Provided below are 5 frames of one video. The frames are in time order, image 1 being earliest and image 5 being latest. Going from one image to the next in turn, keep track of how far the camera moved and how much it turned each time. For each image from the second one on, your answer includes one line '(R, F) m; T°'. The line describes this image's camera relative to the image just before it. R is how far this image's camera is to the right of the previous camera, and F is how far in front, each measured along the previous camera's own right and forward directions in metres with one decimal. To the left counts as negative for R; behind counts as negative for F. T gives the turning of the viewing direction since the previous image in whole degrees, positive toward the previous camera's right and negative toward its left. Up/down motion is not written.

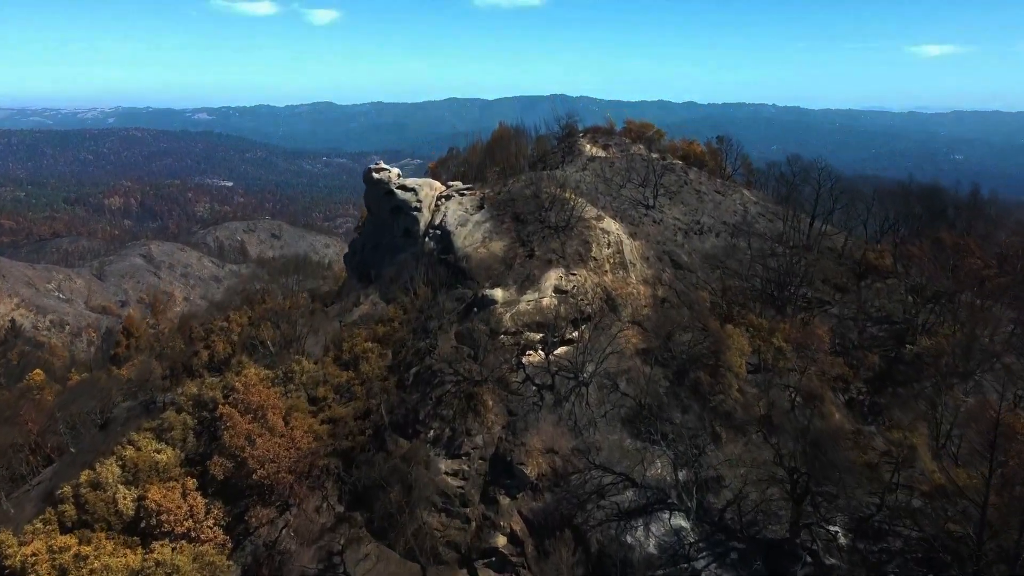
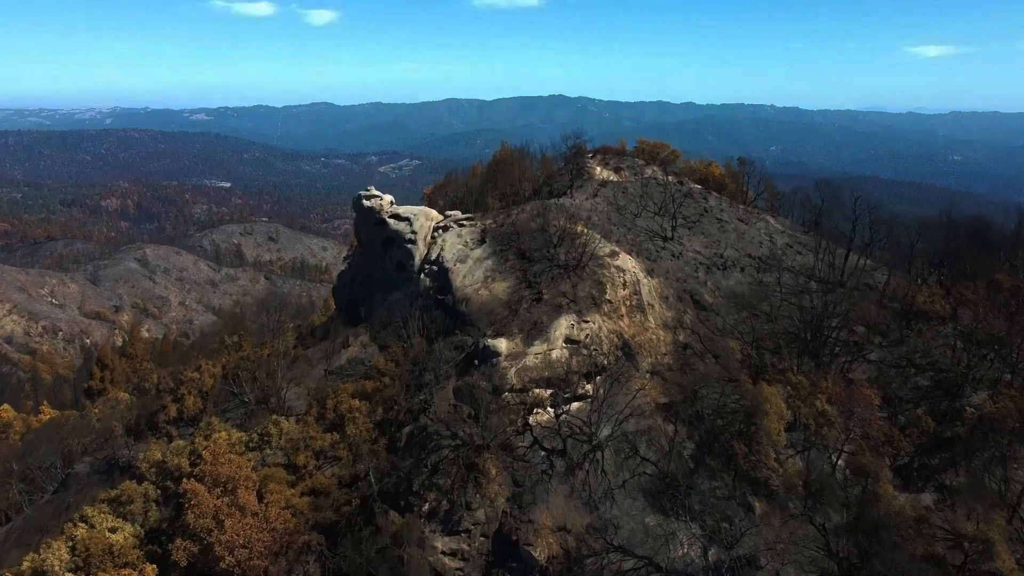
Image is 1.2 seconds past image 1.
(-0.2, +3.5) m; 0°
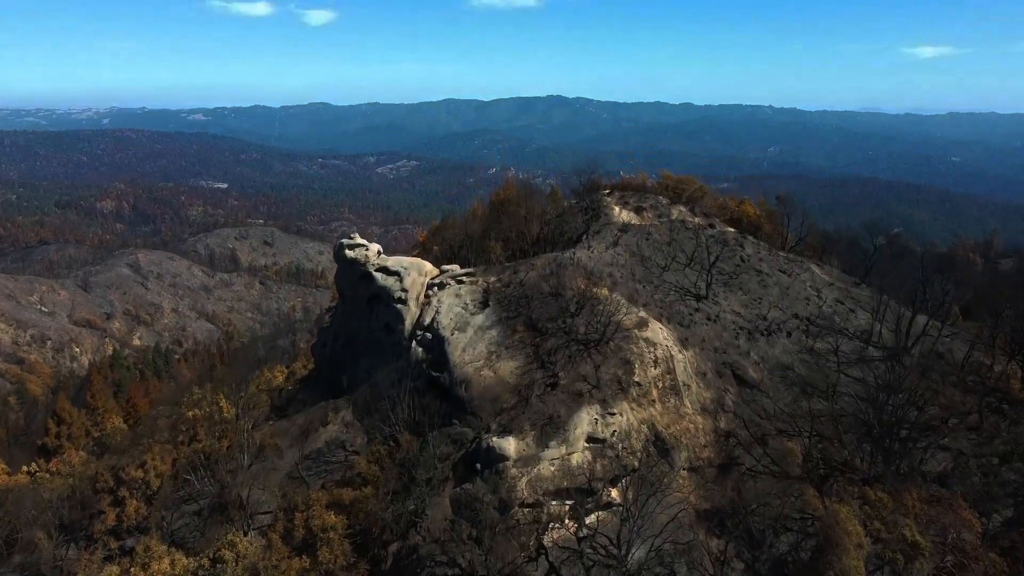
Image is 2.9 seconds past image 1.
(-0.4, +5.0) m; 0°
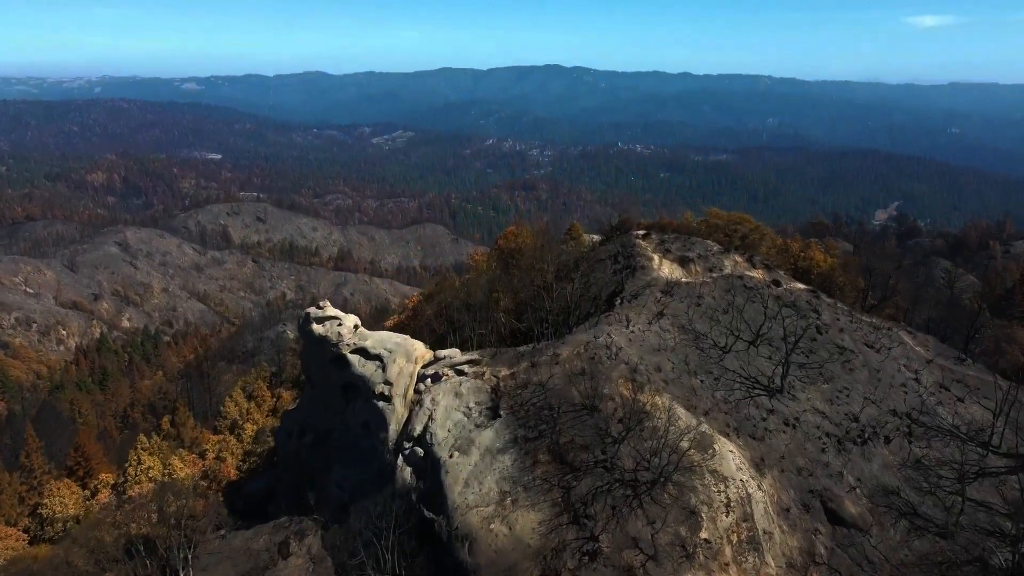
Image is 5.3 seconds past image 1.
(-0.6, +6.9) m; 0°
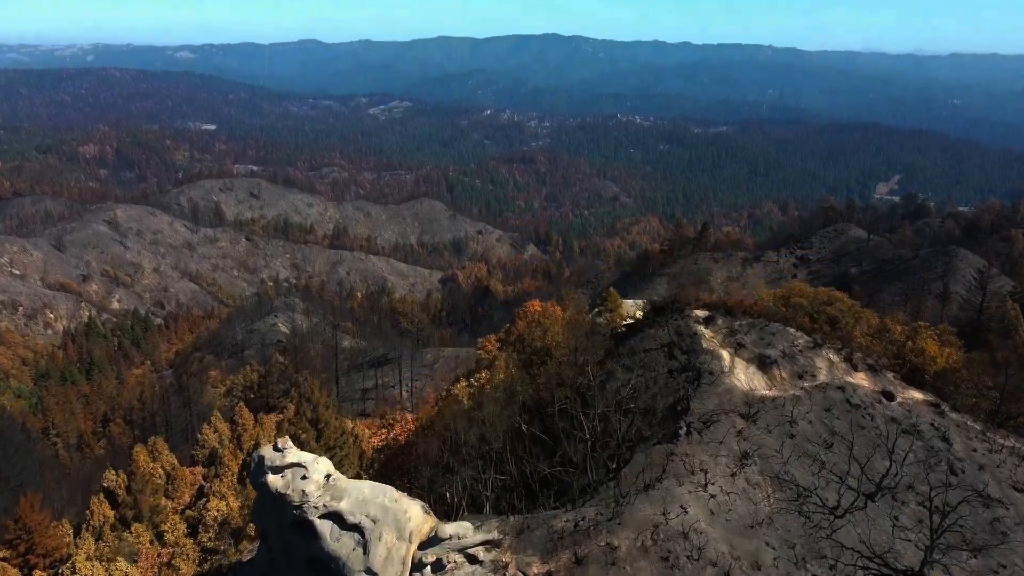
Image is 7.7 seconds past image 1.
(-0.7, +6.7) m; 0°
